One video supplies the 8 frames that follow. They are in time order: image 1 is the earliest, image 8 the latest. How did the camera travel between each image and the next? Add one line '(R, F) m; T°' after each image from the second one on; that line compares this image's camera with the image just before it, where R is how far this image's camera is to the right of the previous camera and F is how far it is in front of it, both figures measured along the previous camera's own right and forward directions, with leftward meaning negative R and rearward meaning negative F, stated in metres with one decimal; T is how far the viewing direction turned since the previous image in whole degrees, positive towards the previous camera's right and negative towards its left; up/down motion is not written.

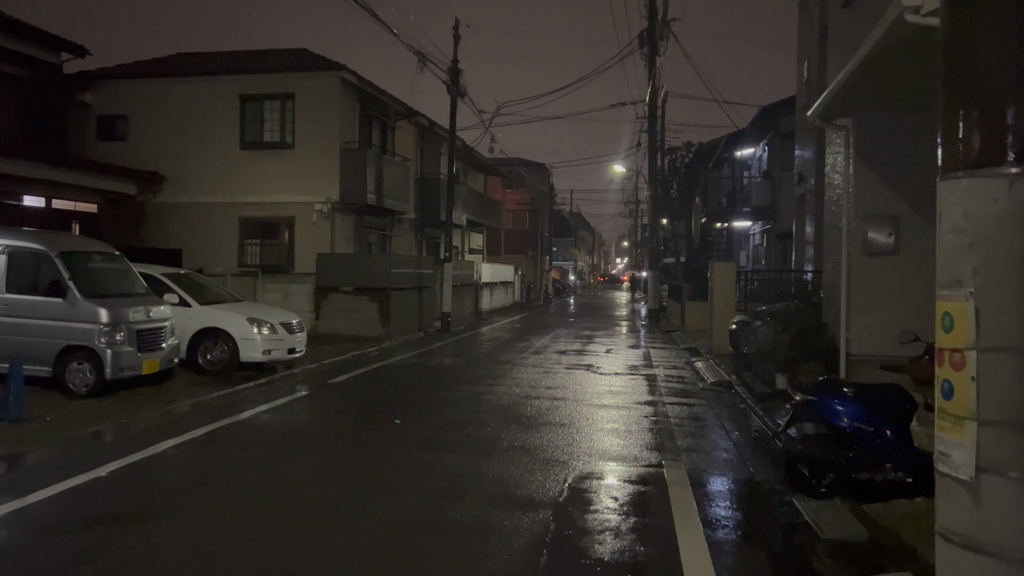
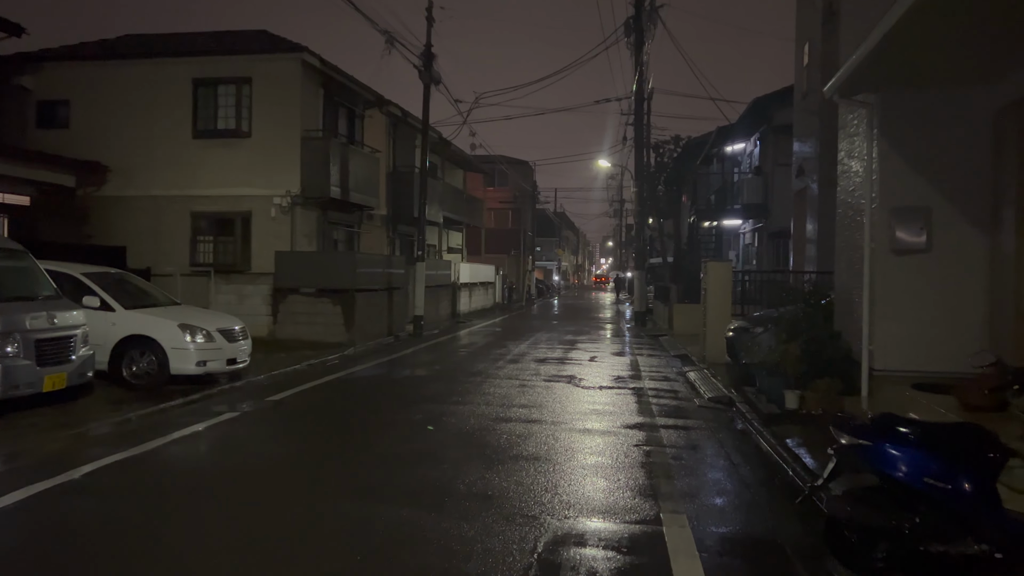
(+0.2, +1.6) m; +1°
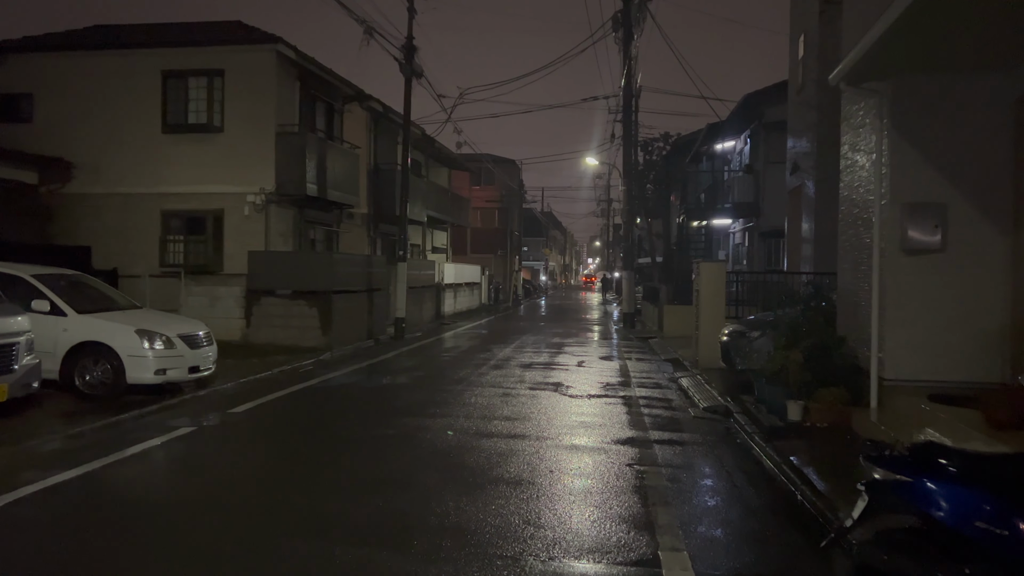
(+0.1, +0.7) m; +1°
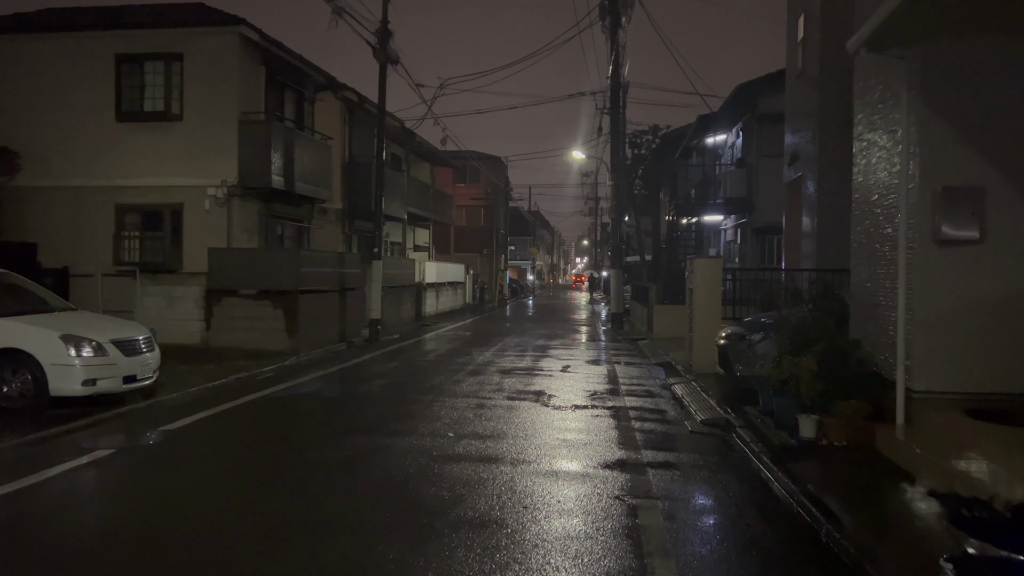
(+0.2, +1.1) m; +1°
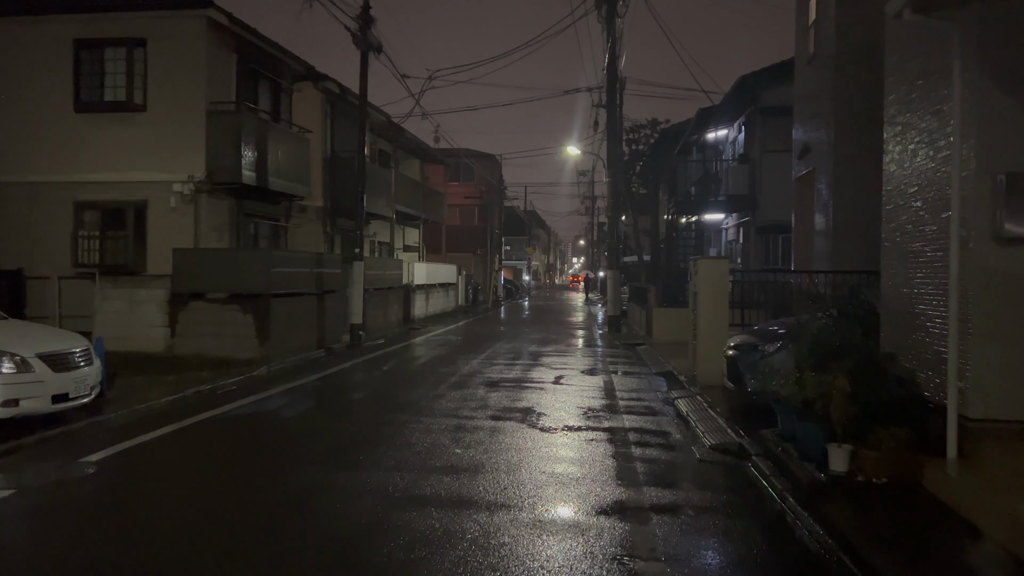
(+0.2, +1.2) m; 0°
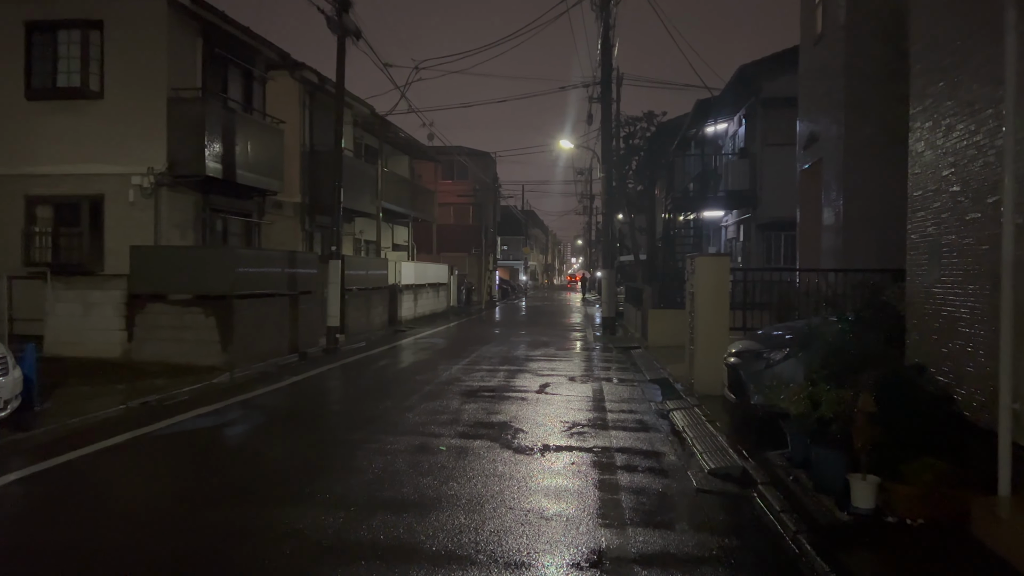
(+0.3, +1.1) m; 0°
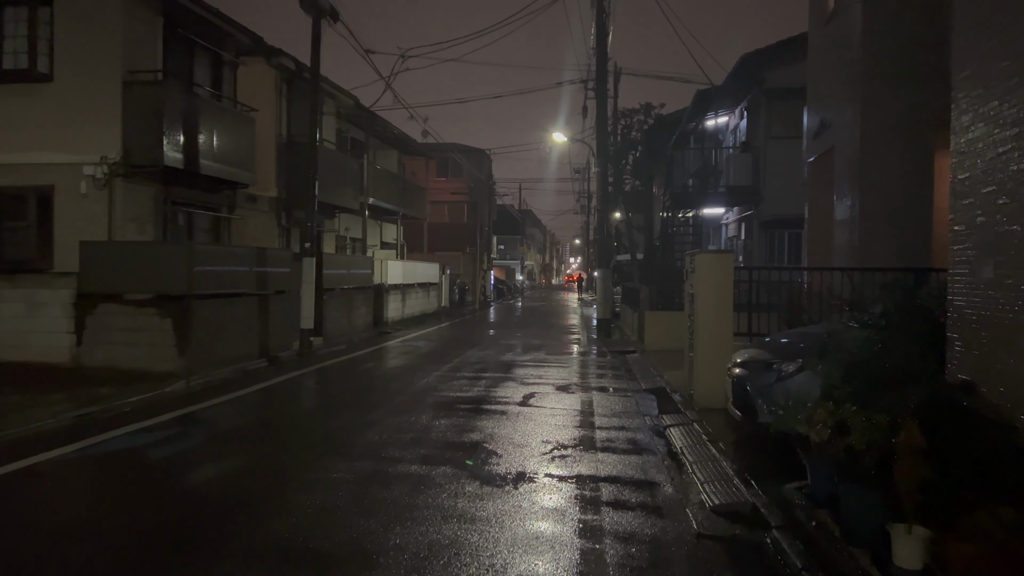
(+0.2, +1.1) m; 0°
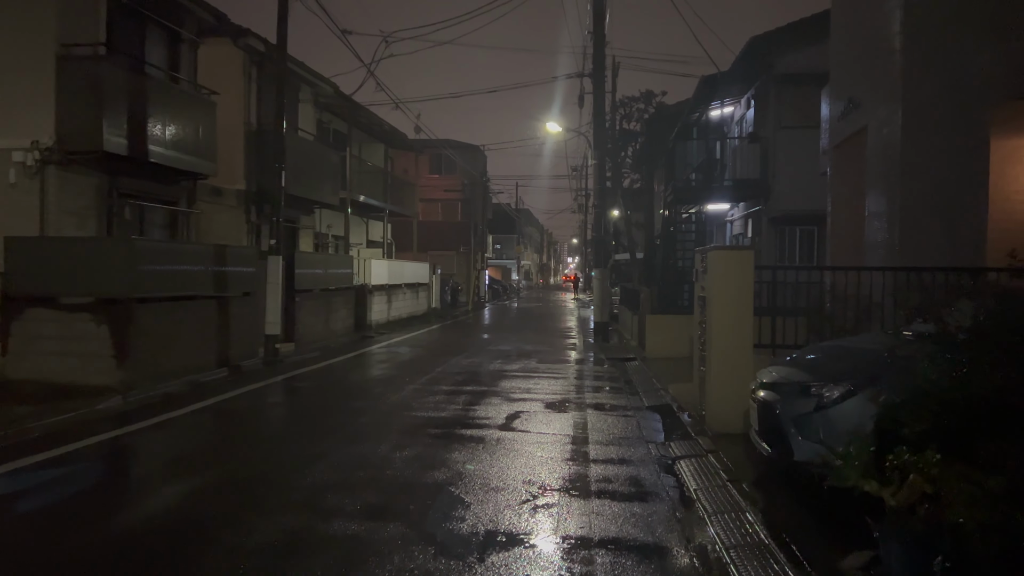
(+0.2, +1.5) m; 0°
